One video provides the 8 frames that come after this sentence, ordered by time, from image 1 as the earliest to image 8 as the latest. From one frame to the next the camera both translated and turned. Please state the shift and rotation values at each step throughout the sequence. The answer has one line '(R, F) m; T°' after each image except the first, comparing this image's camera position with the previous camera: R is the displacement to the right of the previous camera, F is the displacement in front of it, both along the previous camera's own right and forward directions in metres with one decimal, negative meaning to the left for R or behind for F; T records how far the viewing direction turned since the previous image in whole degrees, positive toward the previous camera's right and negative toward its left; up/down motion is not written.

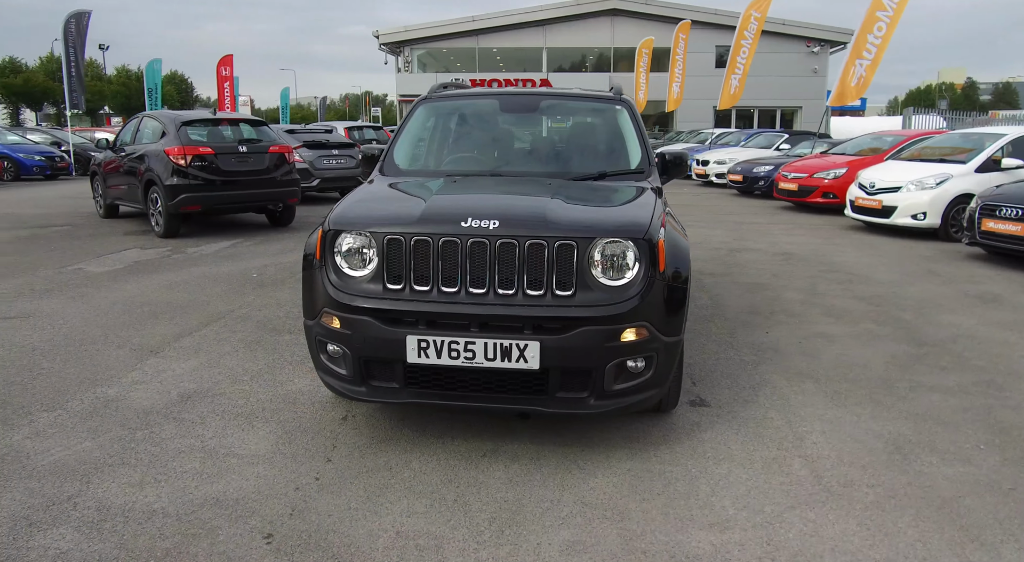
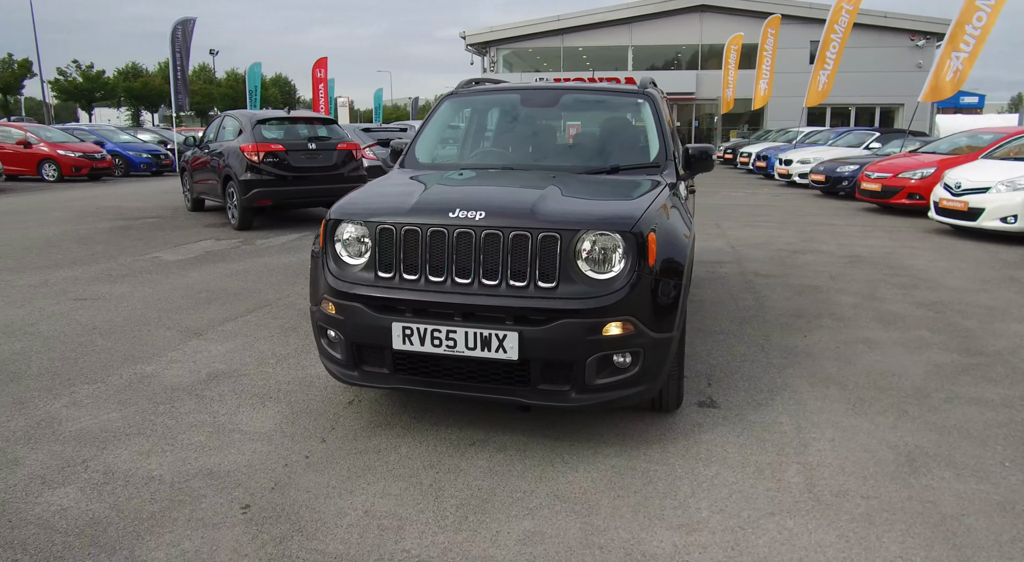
(+0.4, 0.0) m; -7°
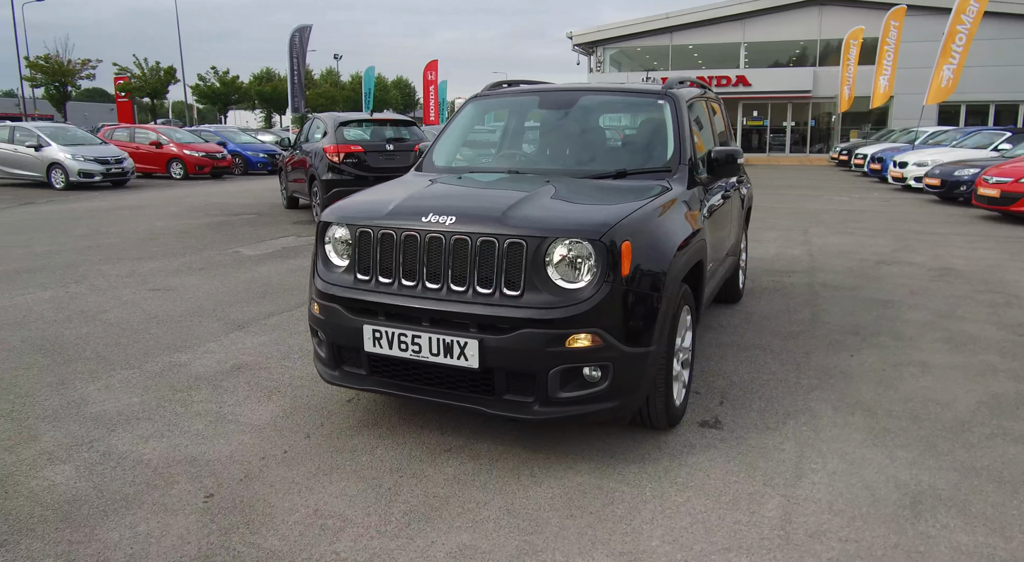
(+0.6, +0.1) m; -9°
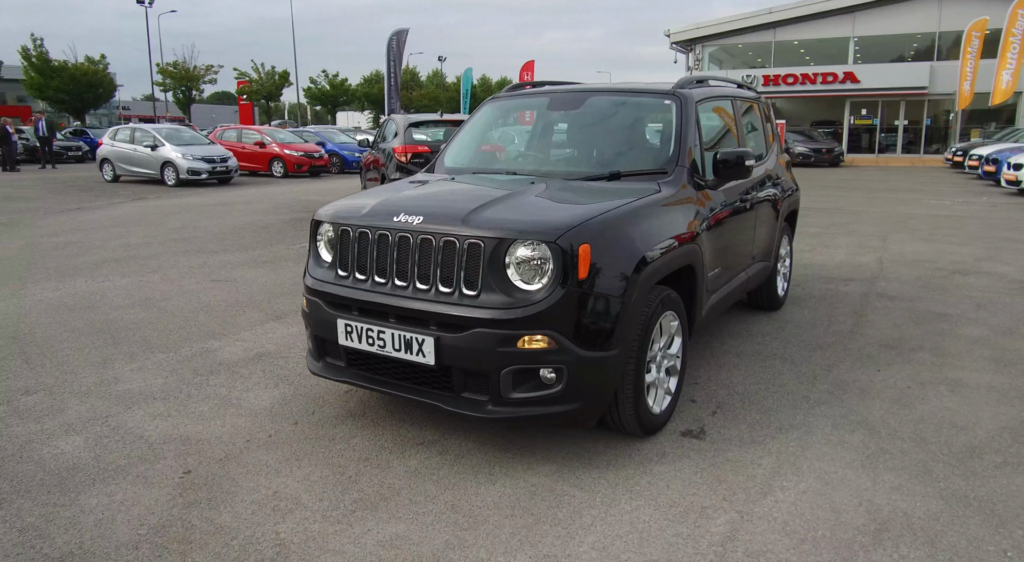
(+0.6, 0.0) m; -8°
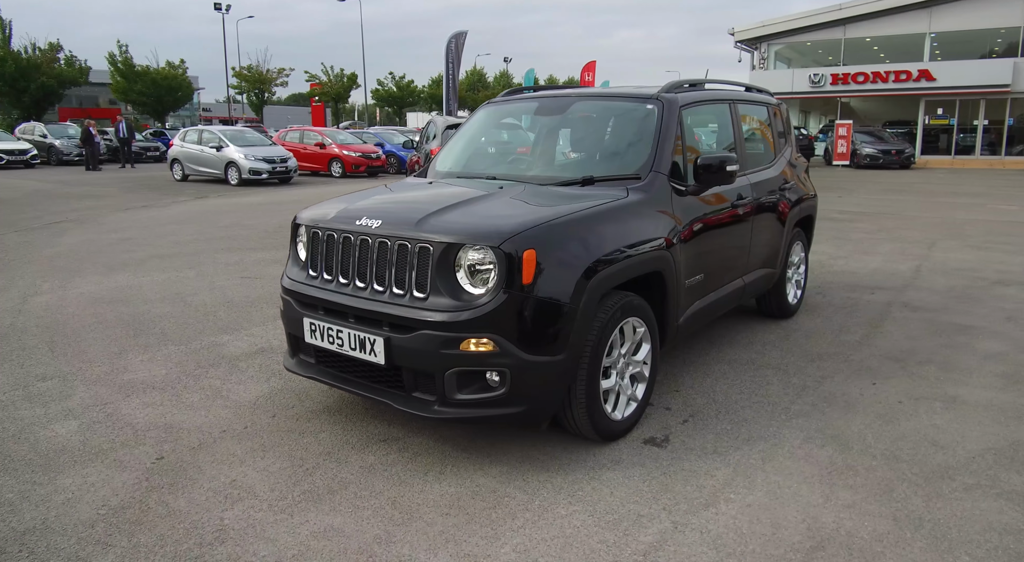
(+0.5, 0.0) m; -5°
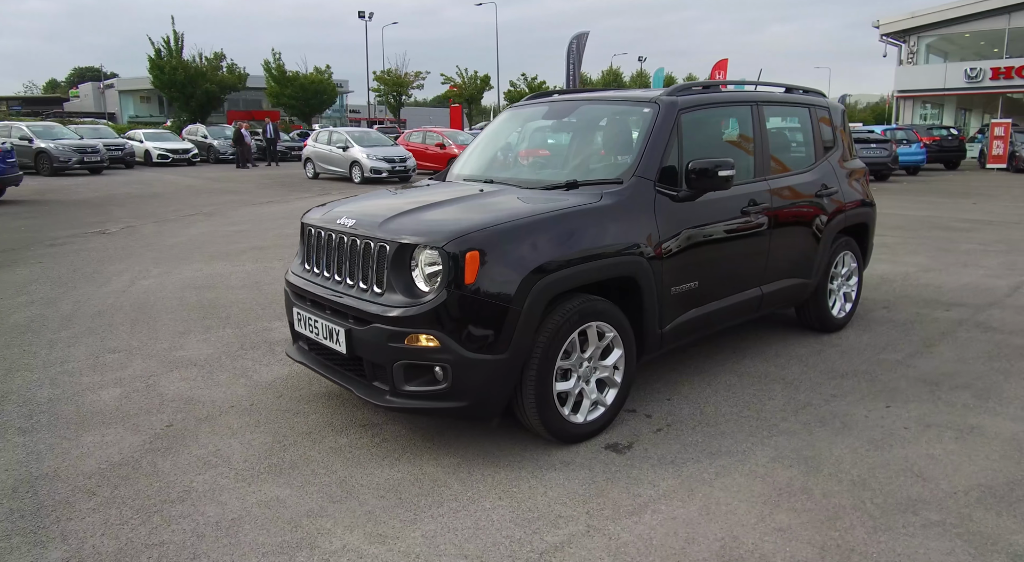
(+0.8, 0.0) m; -11°
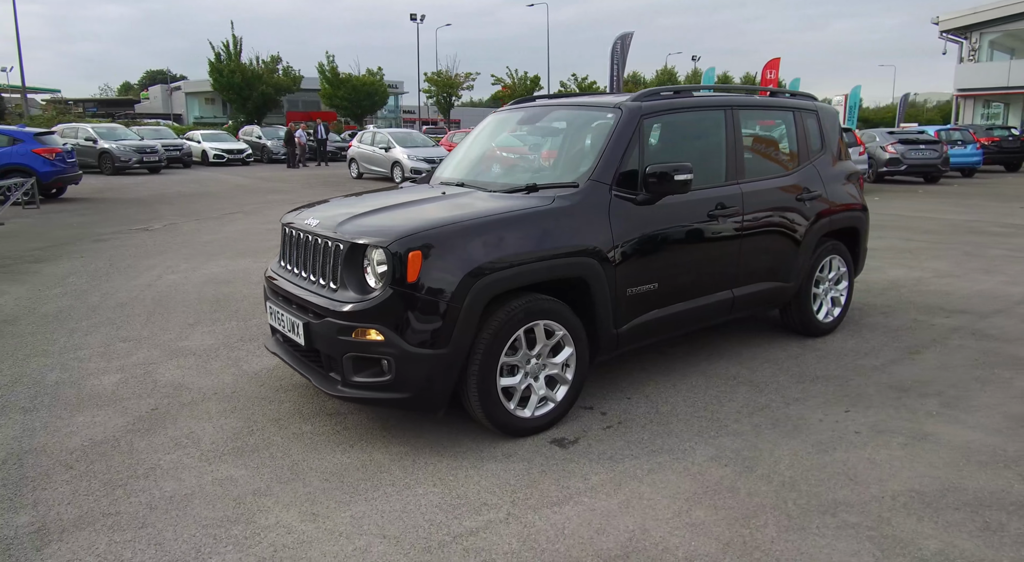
(+0.5, -0.1) m; -4°
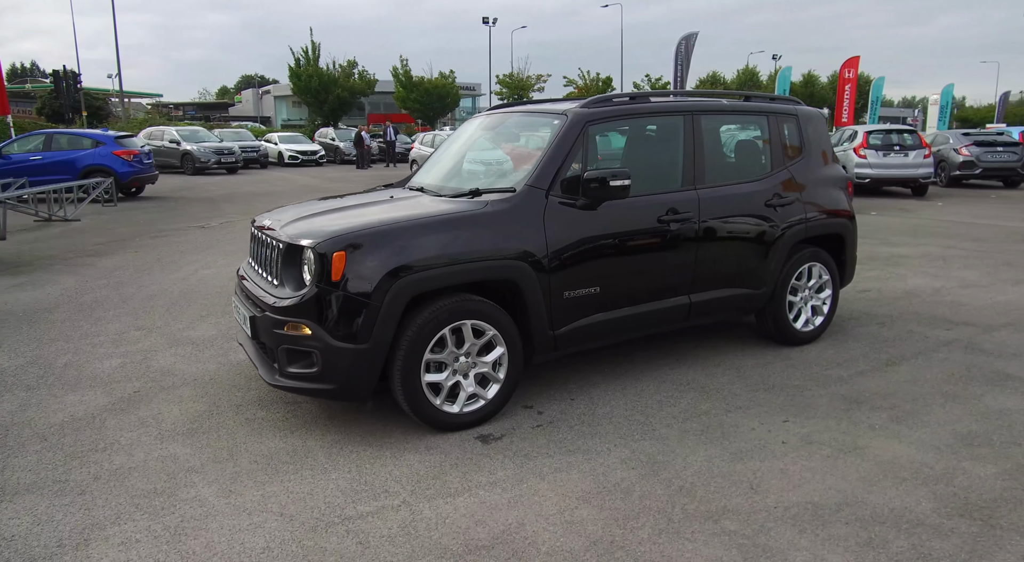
(+0.8, -0.1) m; -6°
